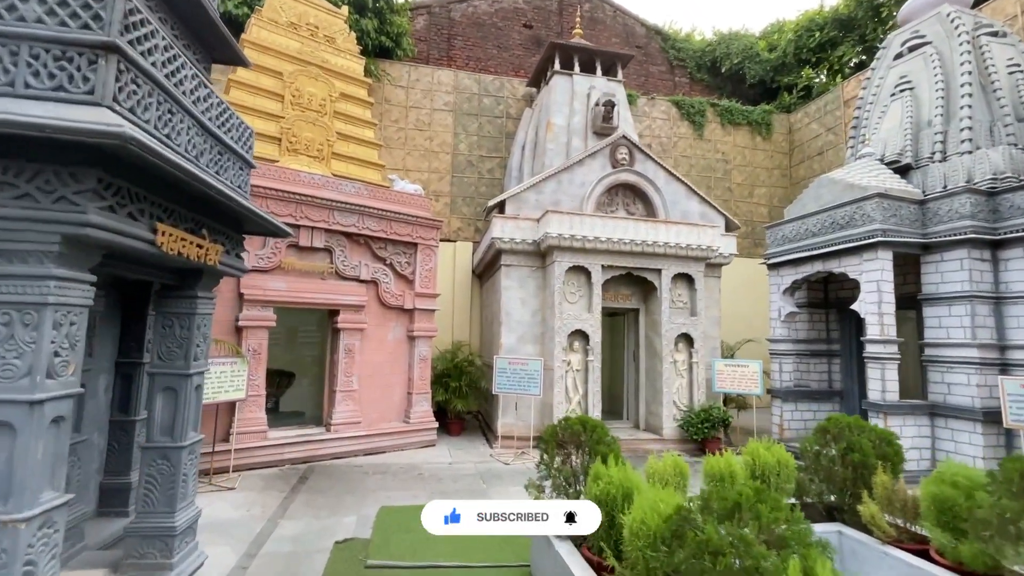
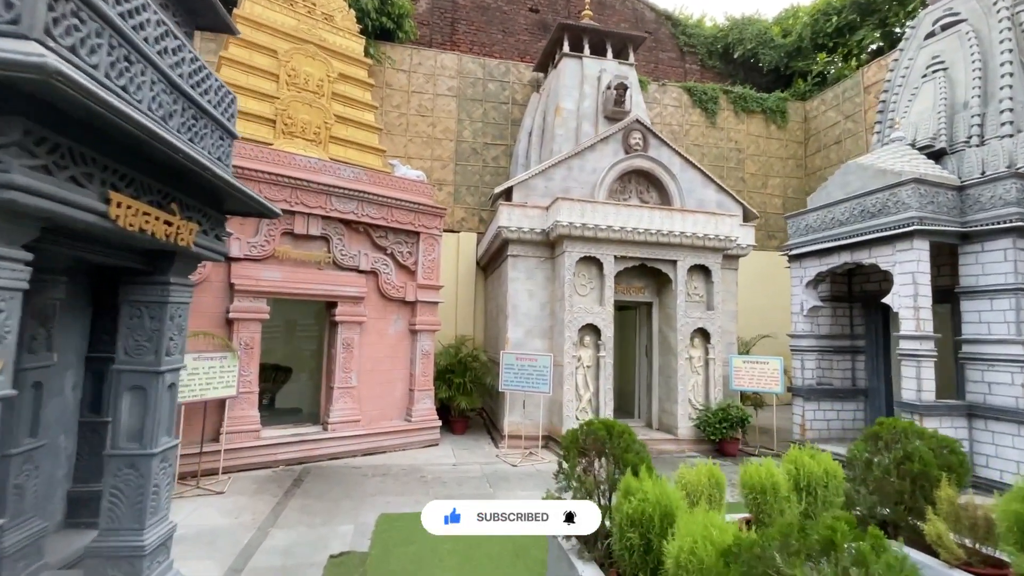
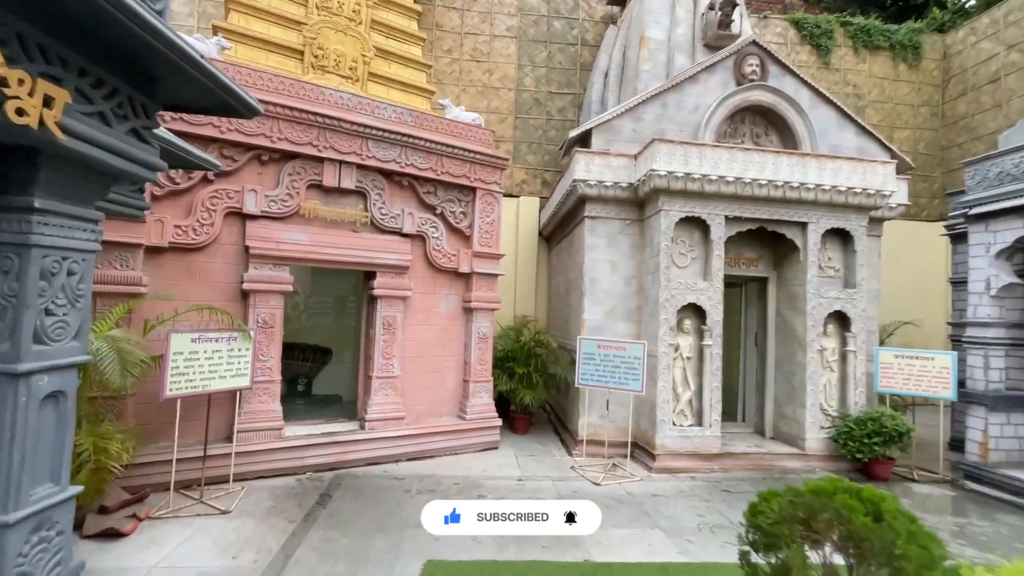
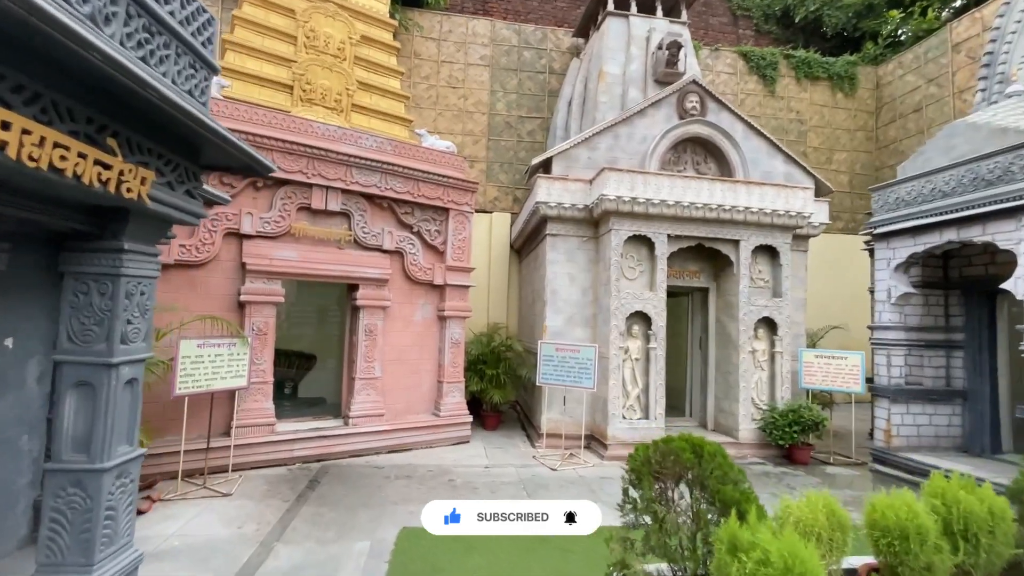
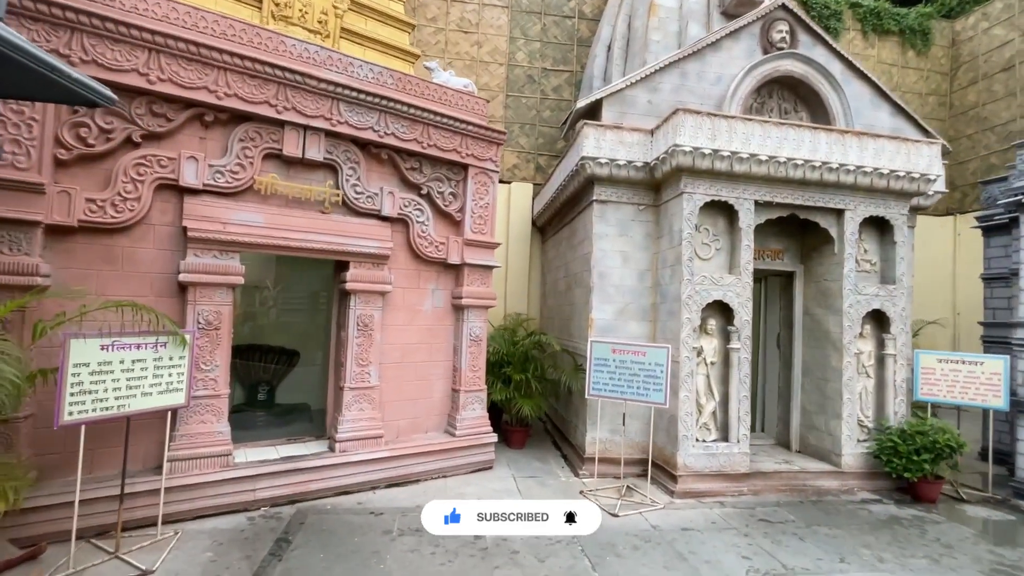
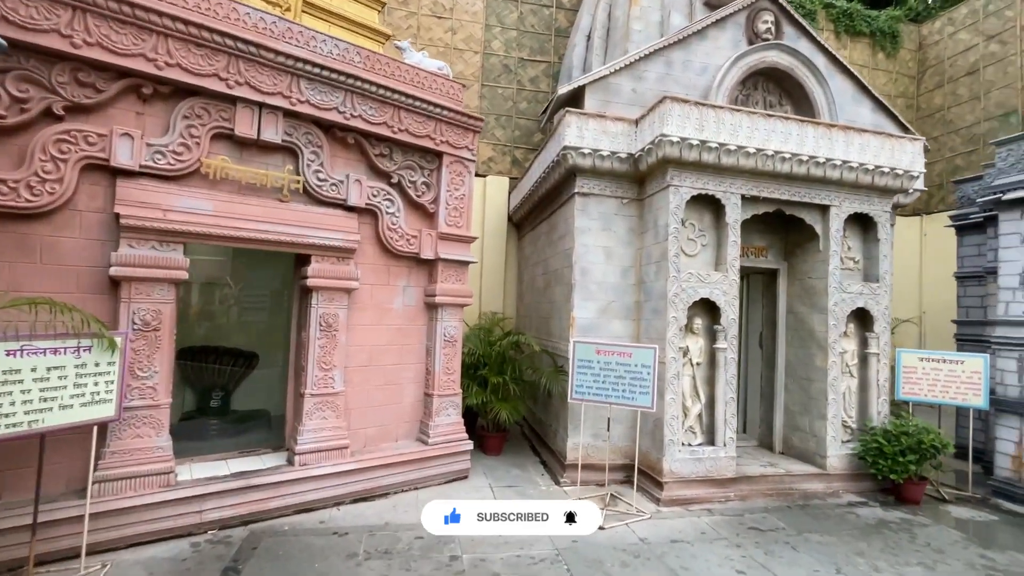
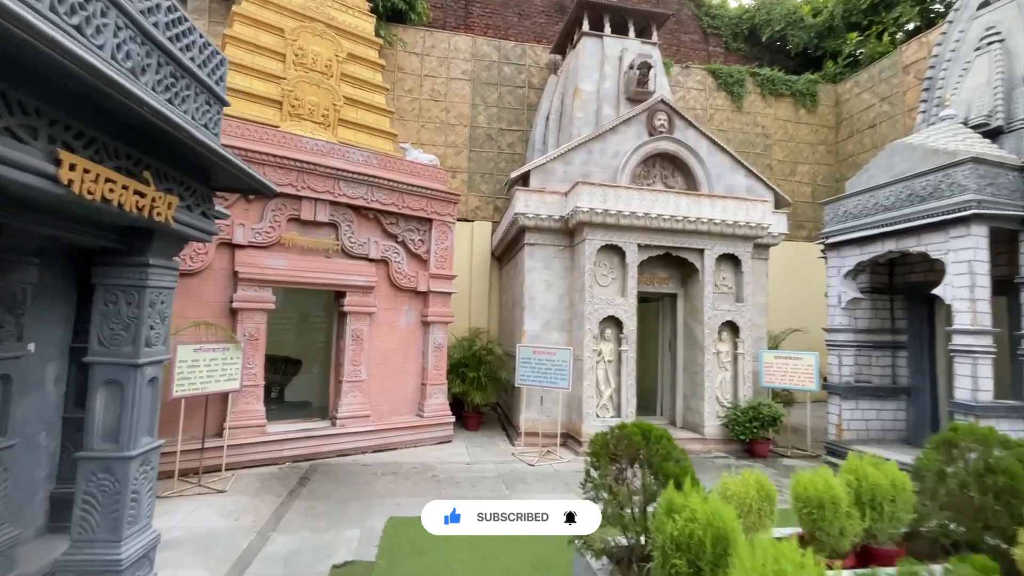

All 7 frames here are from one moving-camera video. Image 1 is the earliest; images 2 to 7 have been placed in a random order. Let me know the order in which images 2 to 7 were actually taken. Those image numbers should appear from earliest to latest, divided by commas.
2, 7, 4, 3, 5, 6
